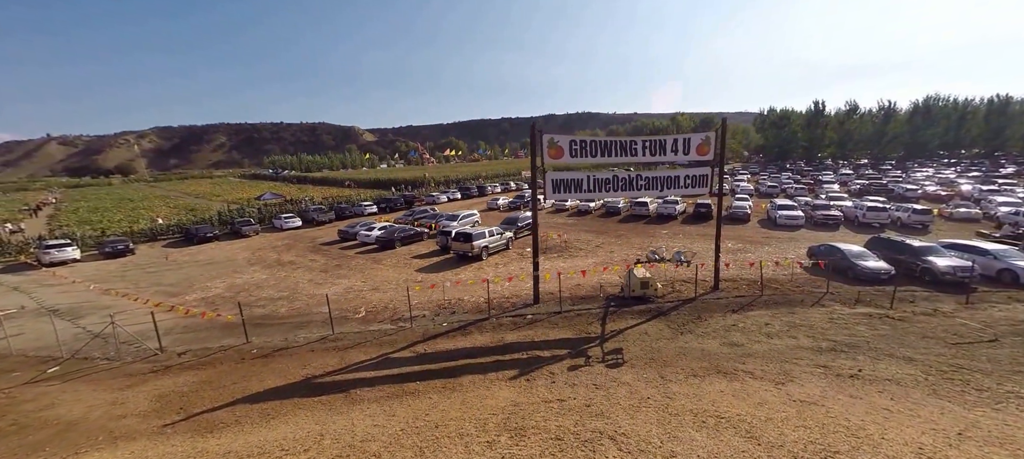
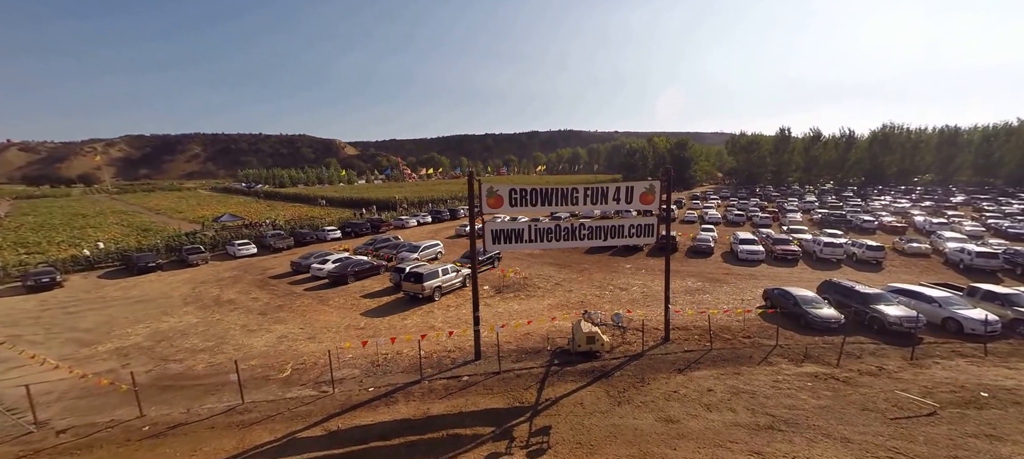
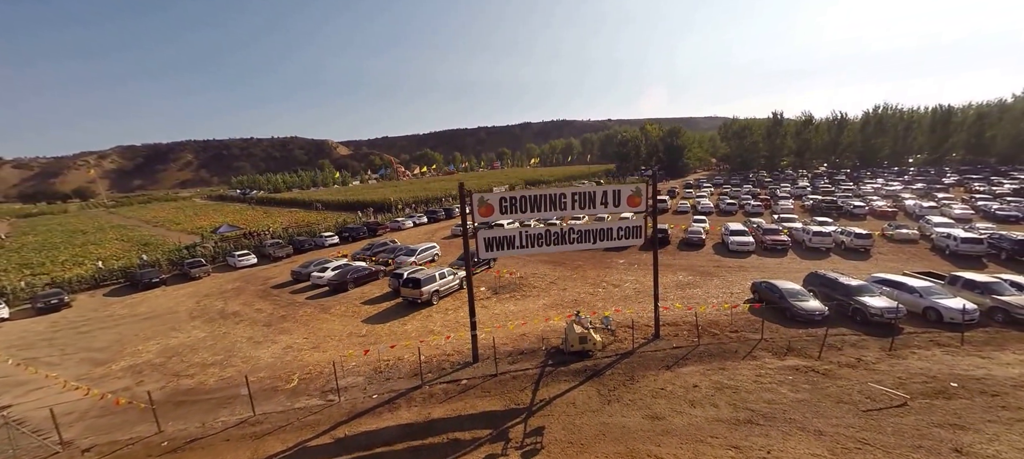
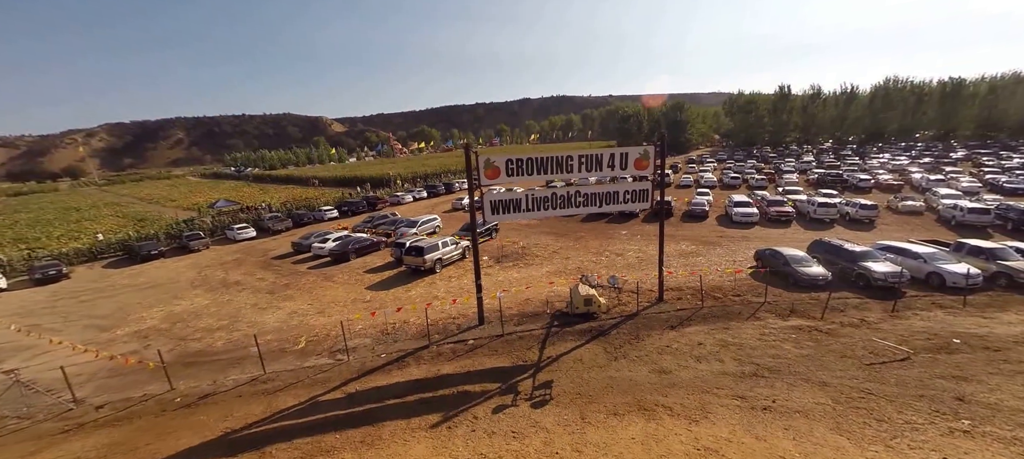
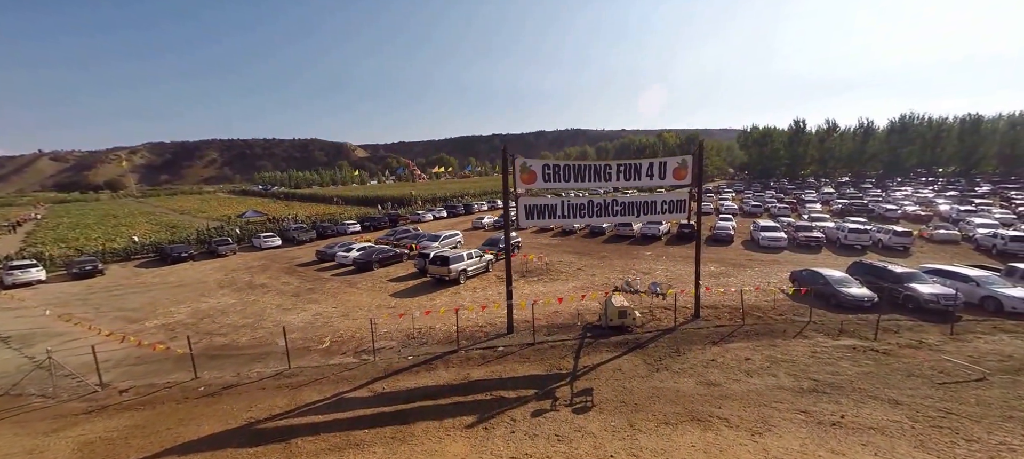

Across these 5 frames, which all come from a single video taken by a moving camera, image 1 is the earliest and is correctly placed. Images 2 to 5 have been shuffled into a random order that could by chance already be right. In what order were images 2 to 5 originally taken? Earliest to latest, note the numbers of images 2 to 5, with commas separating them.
5, 2, 4, 3
